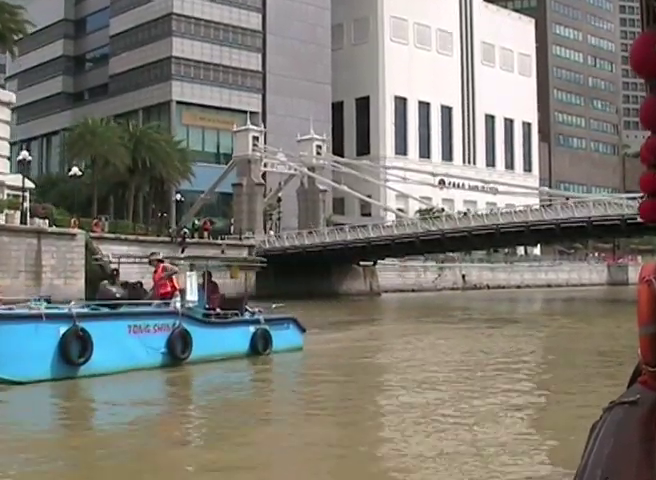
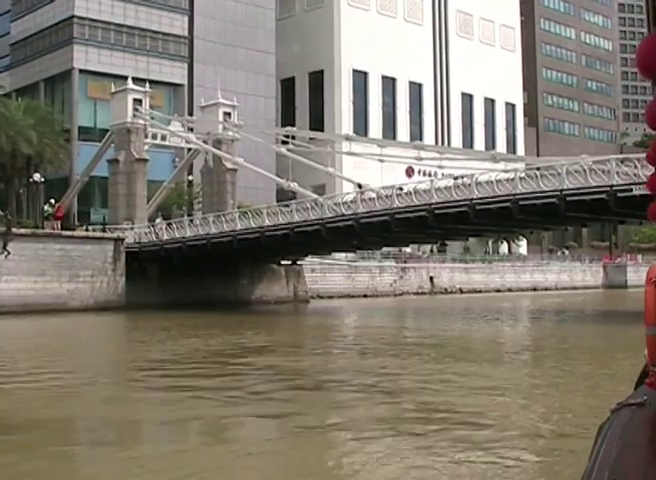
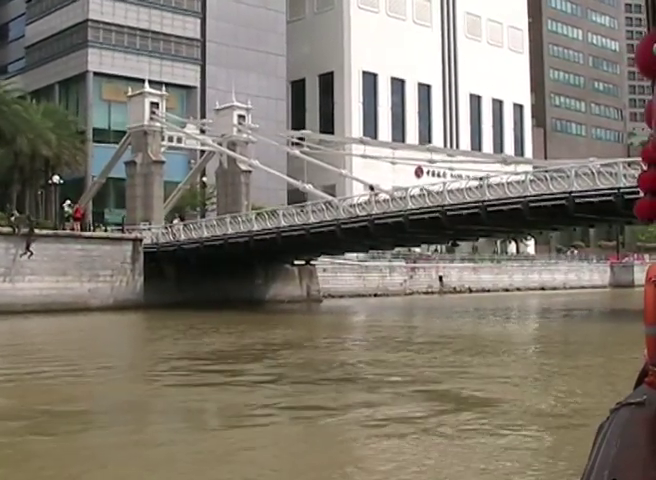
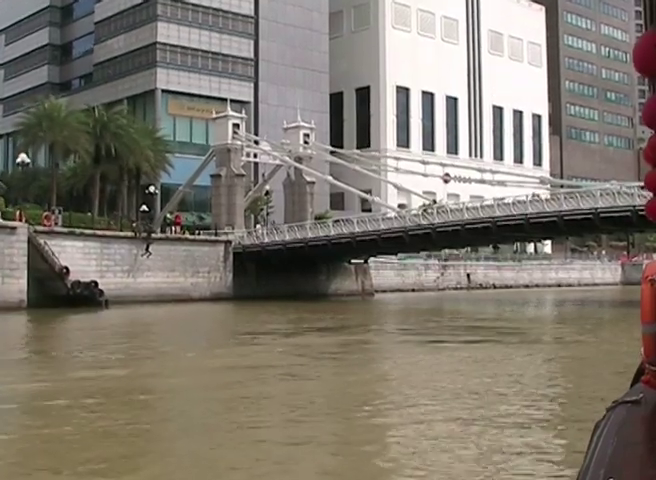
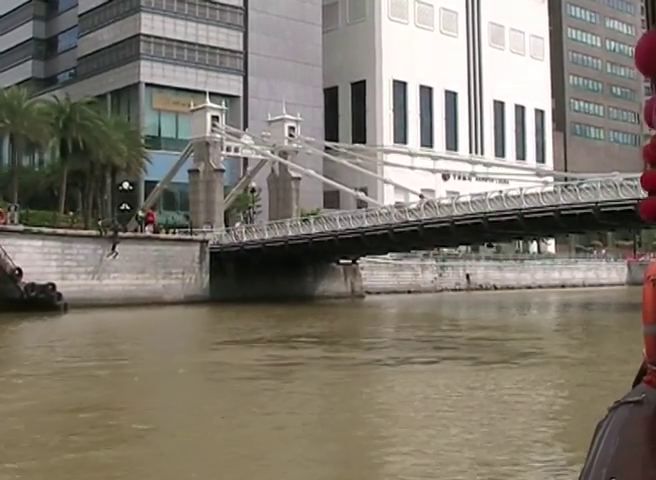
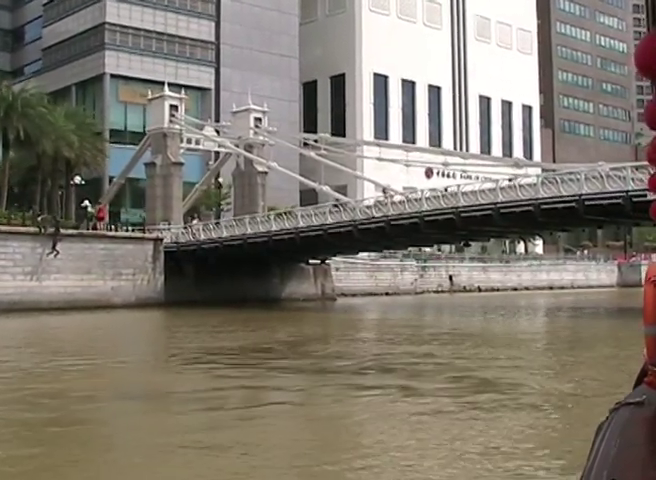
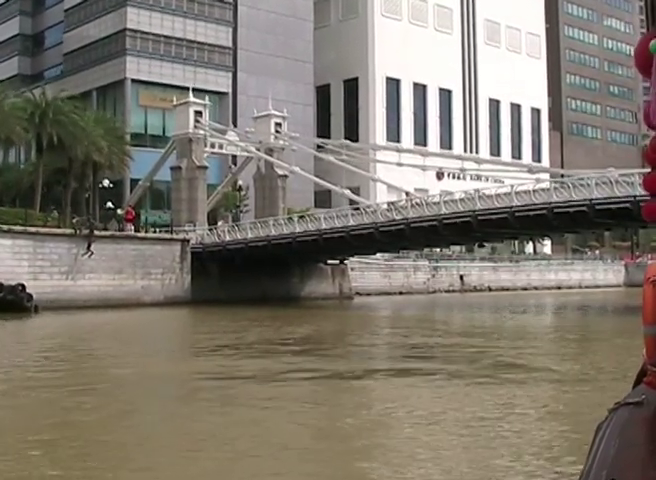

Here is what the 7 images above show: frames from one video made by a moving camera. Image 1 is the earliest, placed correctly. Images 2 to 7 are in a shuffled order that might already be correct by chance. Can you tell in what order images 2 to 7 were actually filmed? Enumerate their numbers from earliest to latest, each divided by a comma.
4, 5, 7, 6, 3, 2
